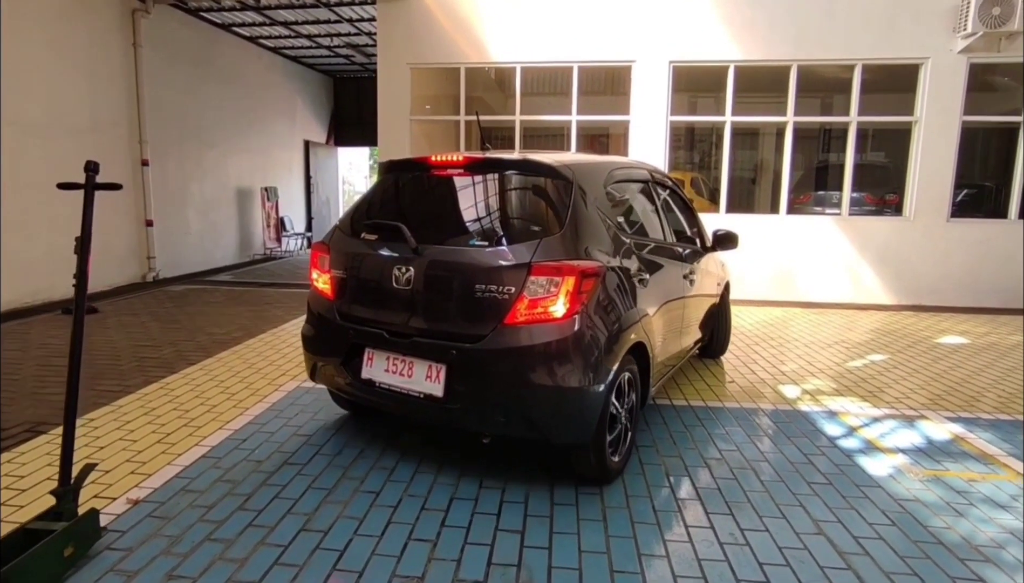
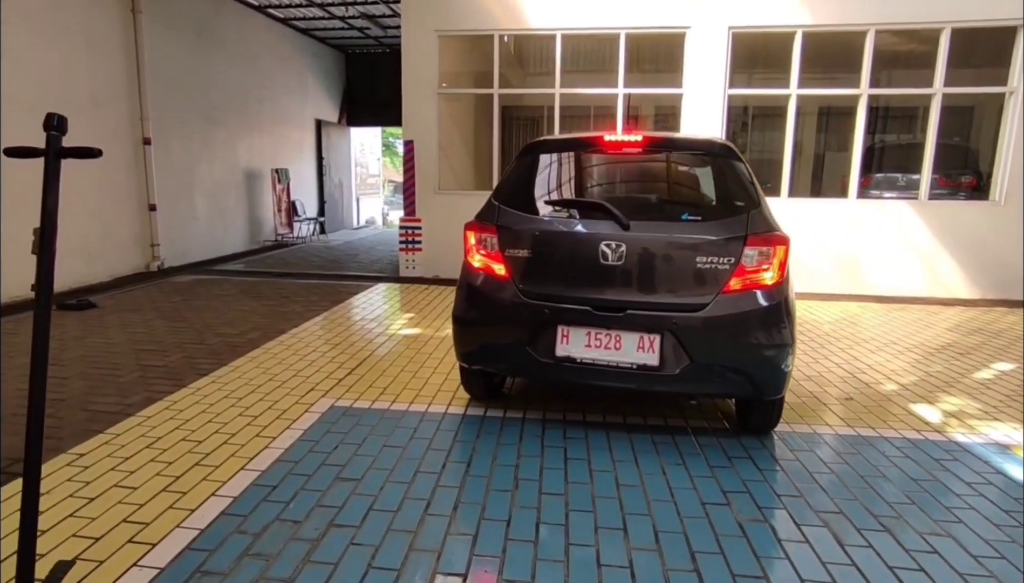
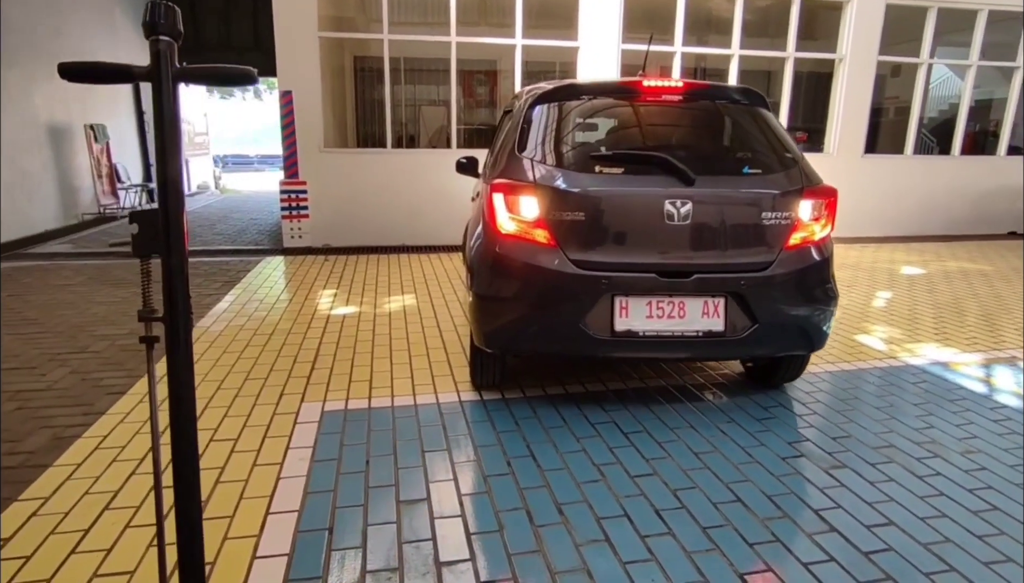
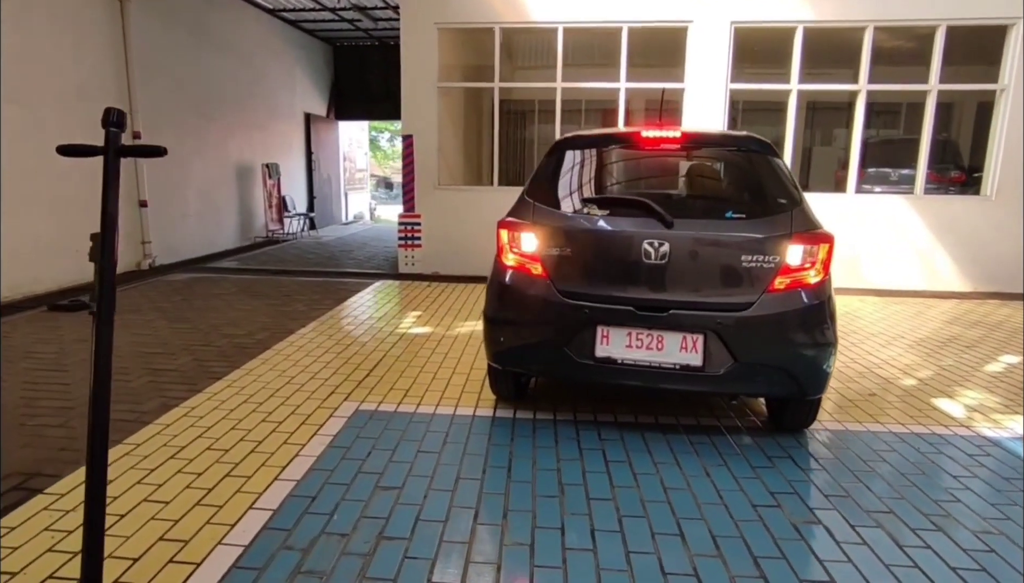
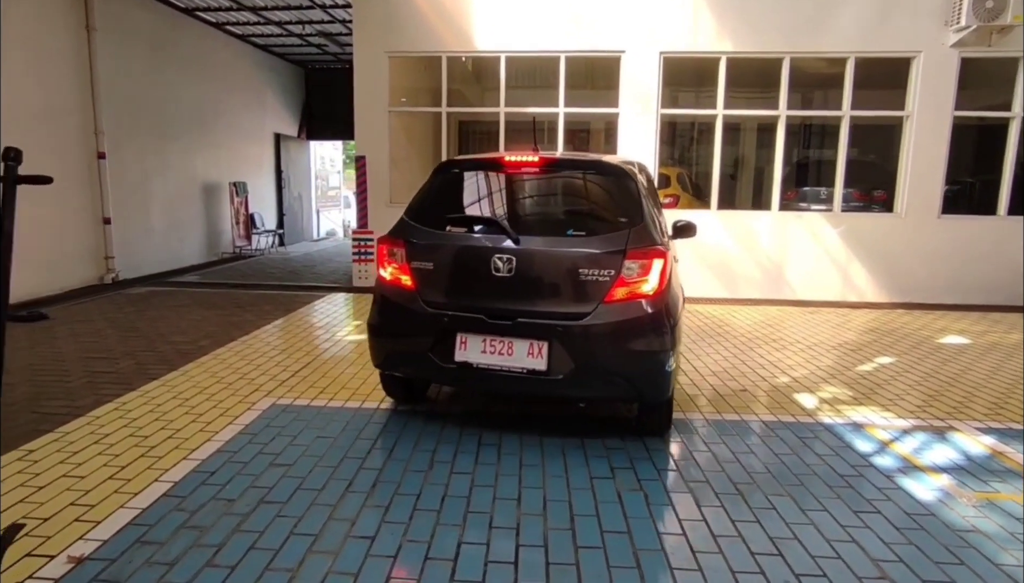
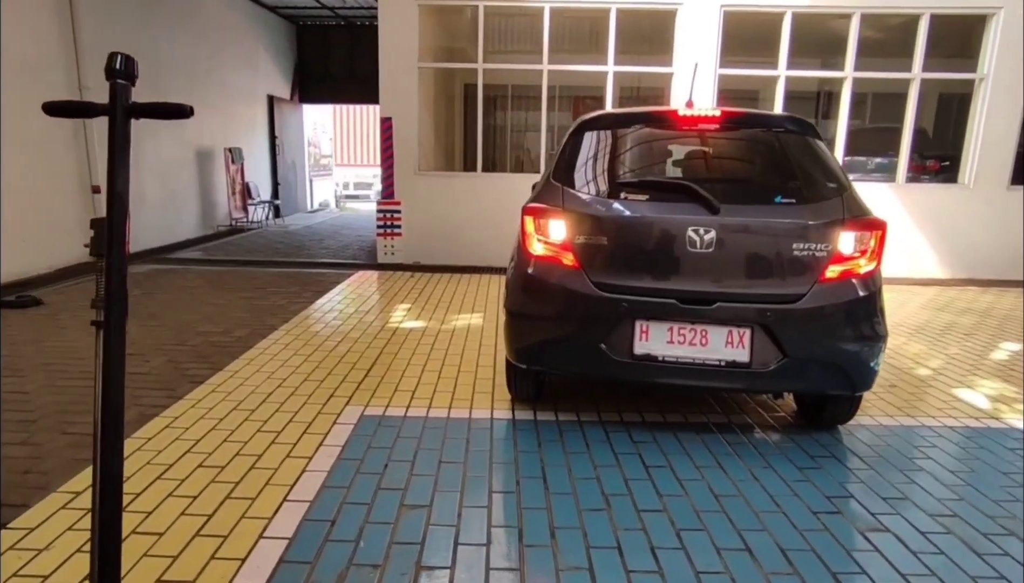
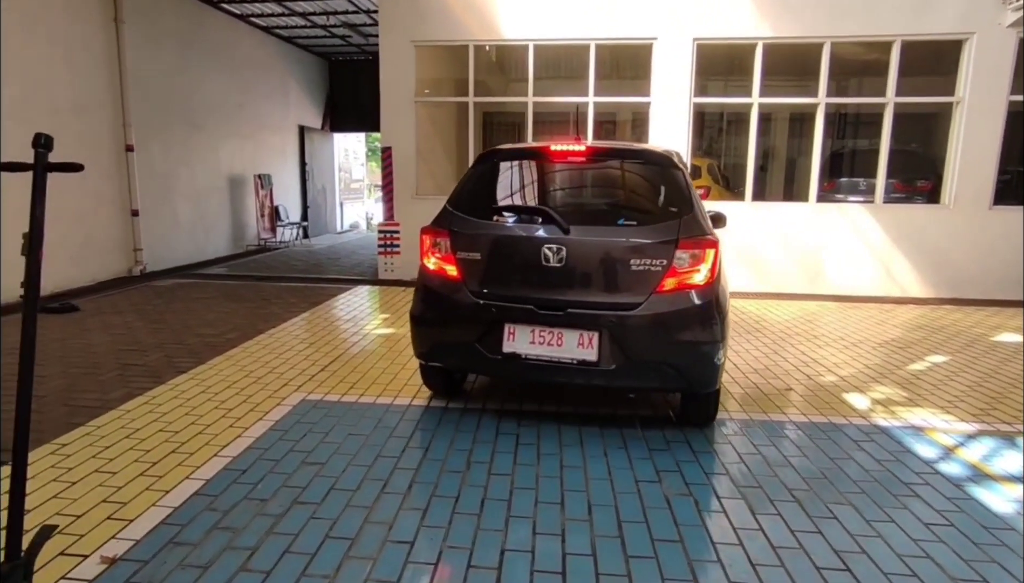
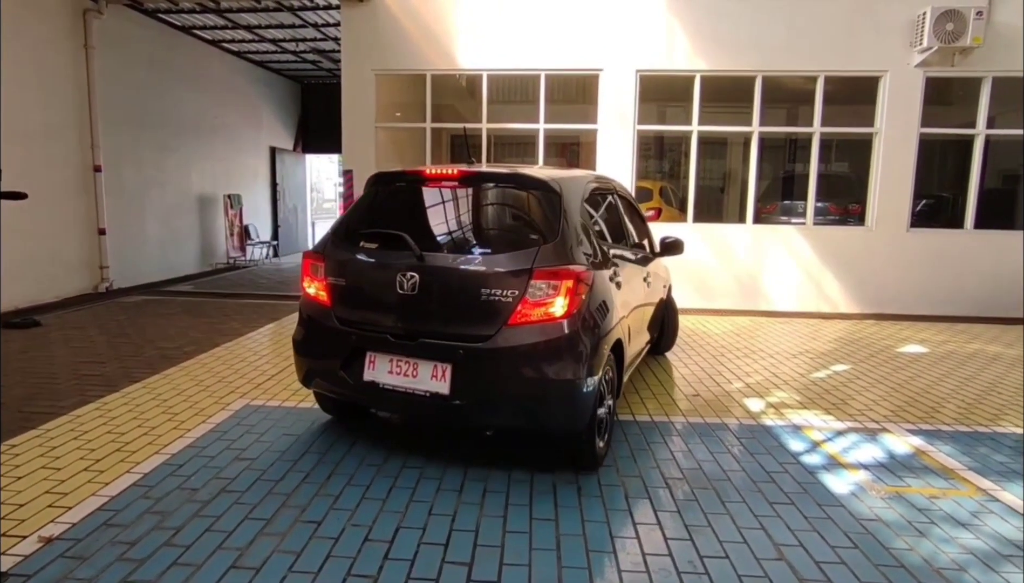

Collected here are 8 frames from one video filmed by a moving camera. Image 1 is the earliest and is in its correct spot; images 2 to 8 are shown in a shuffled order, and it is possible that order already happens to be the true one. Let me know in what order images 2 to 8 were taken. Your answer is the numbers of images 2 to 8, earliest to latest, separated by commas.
8, 5, 7, 2, 4, 6, 3
